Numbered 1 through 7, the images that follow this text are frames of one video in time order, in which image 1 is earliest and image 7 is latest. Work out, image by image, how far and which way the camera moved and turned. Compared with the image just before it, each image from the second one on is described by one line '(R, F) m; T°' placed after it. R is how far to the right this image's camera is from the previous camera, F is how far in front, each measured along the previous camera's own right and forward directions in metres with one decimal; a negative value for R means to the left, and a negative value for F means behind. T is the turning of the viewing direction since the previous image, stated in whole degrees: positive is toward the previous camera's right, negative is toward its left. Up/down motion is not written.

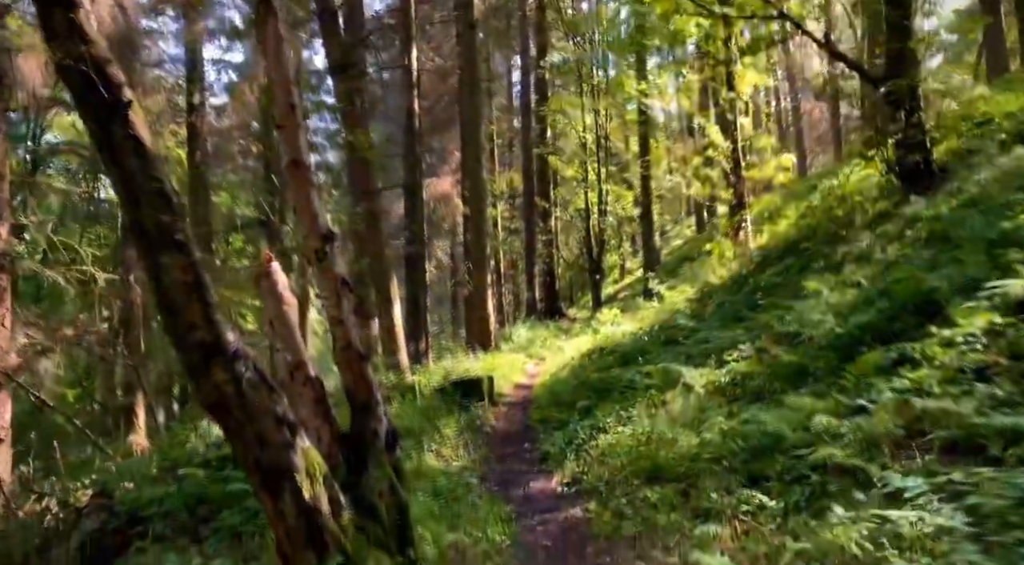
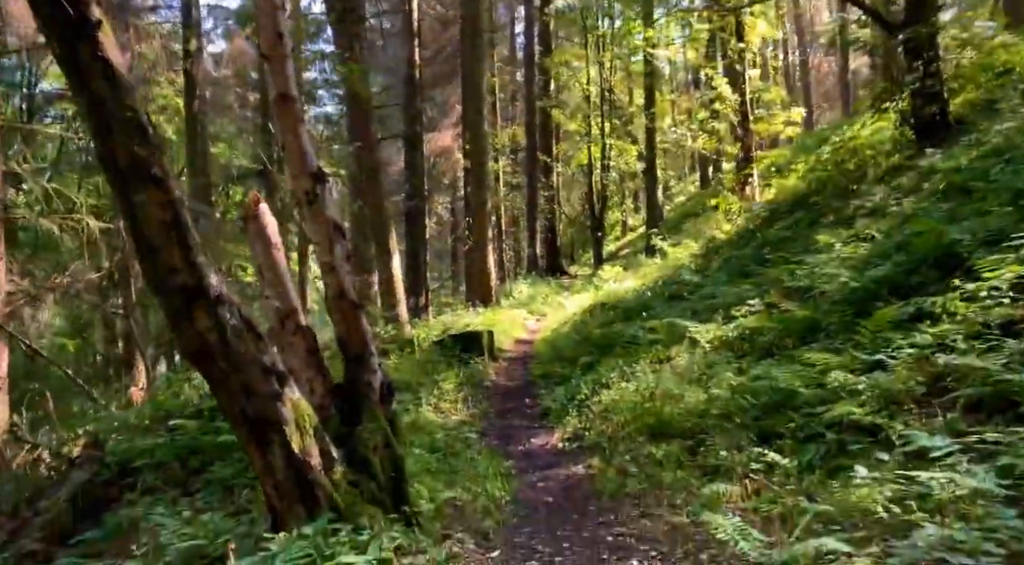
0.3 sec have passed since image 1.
(0.0, +0.3) m; 0°
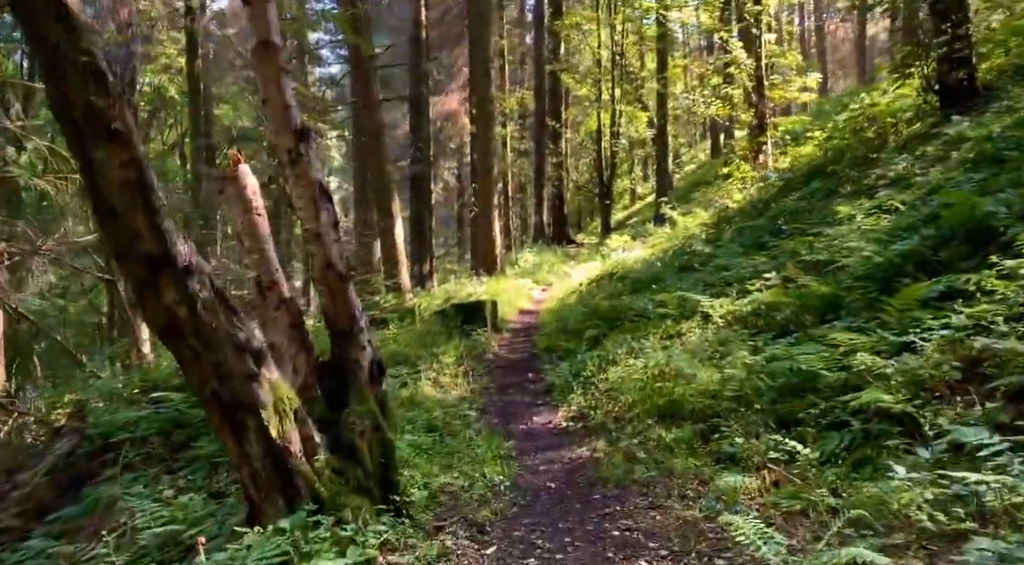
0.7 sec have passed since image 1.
(0.0, +0.5) m; 0°
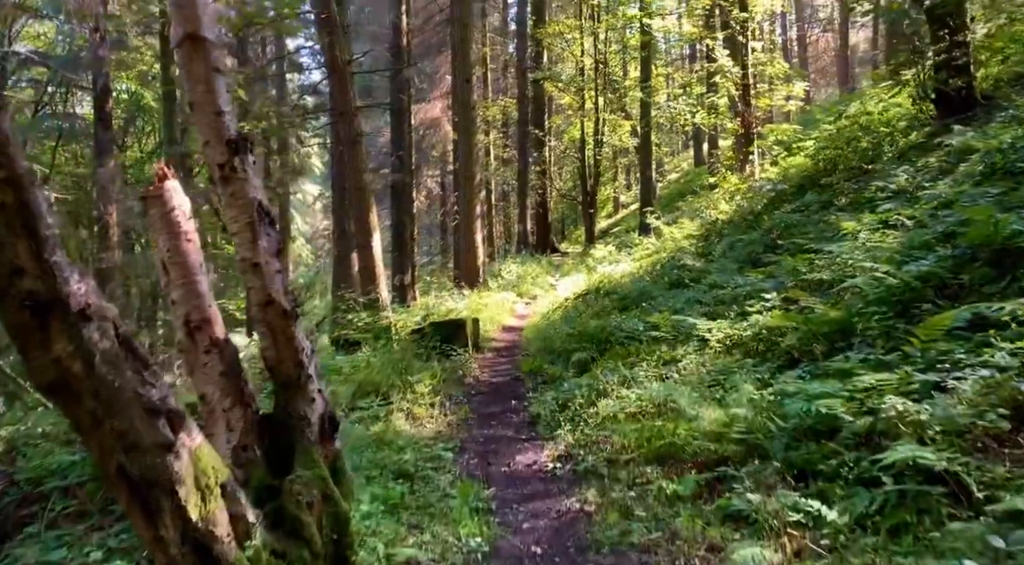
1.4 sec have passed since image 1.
(0.0, +0.8) m; +1°
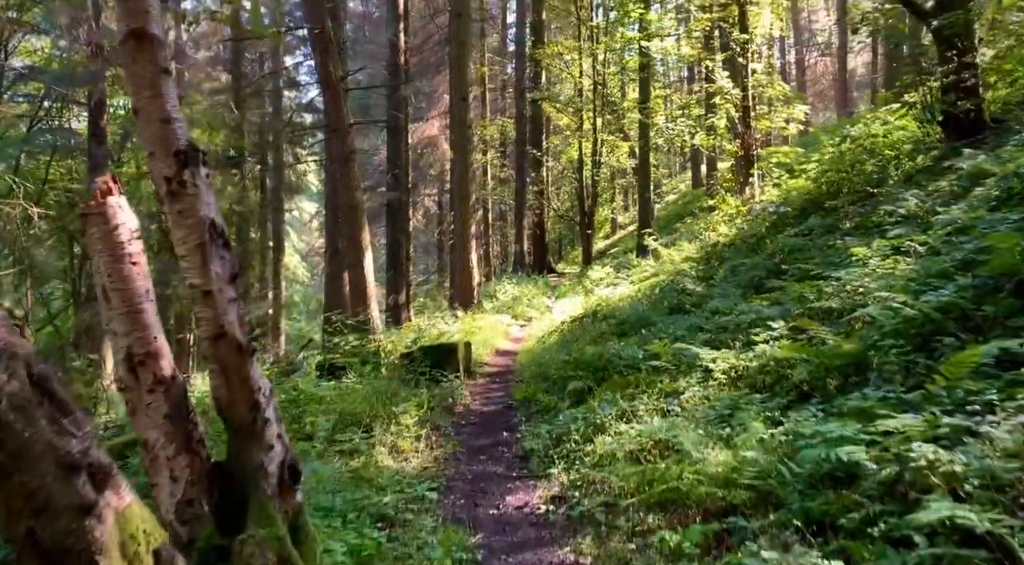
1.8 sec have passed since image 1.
(0.0, +0.5) m; 0°
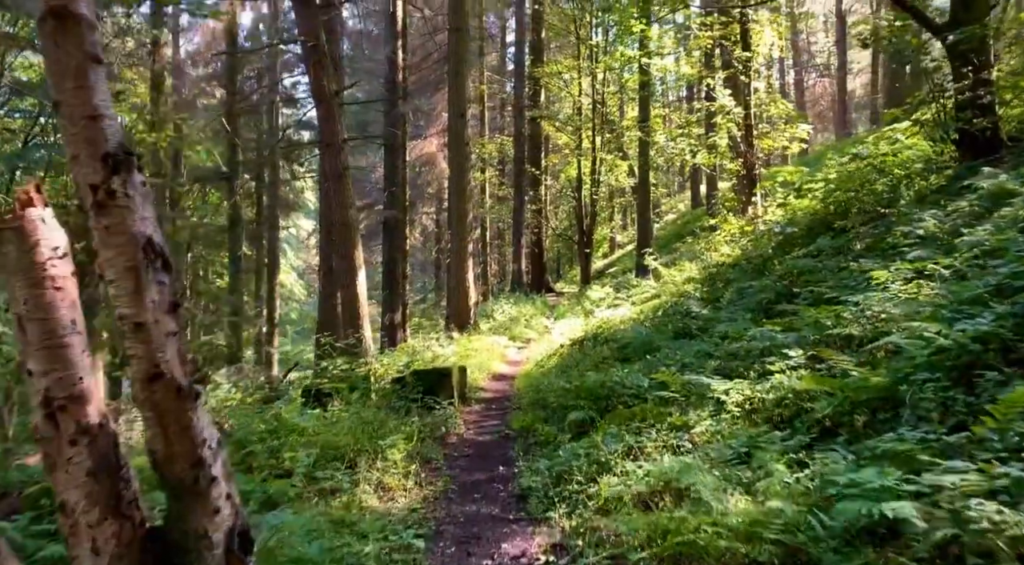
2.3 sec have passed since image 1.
(0.0, +0.6) m; 0°
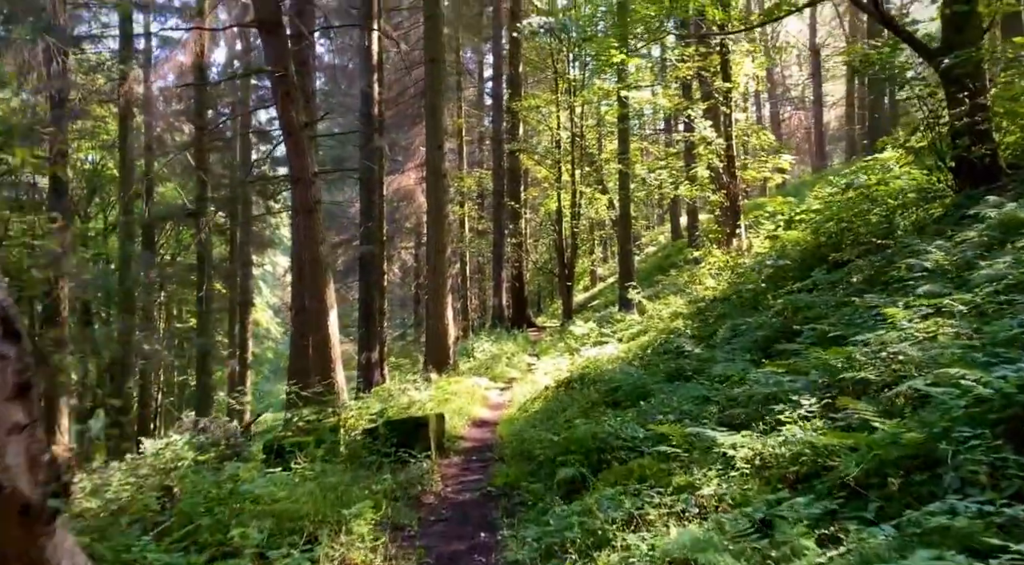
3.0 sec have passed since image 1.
(0.0, +0.9) m; +1°
